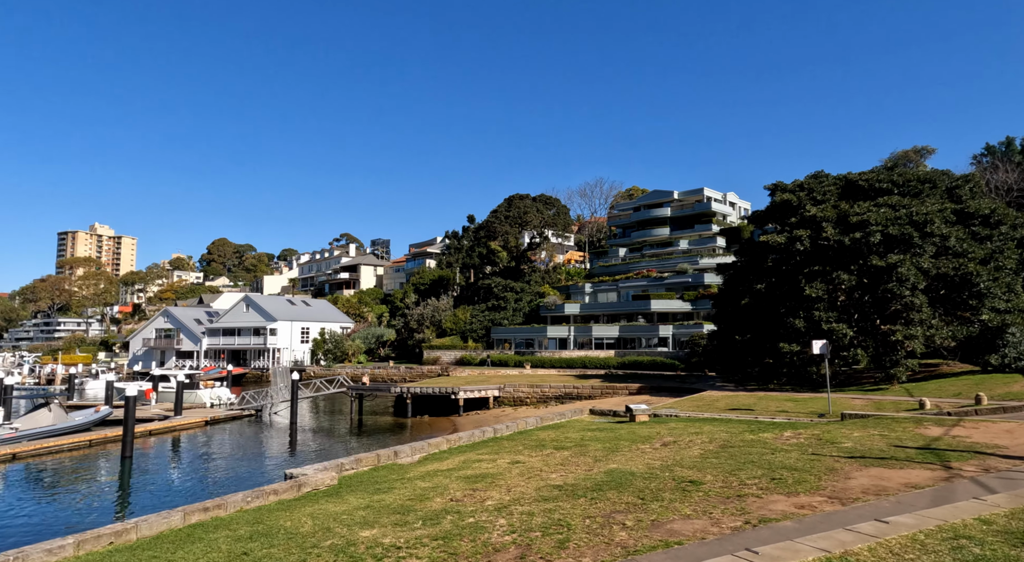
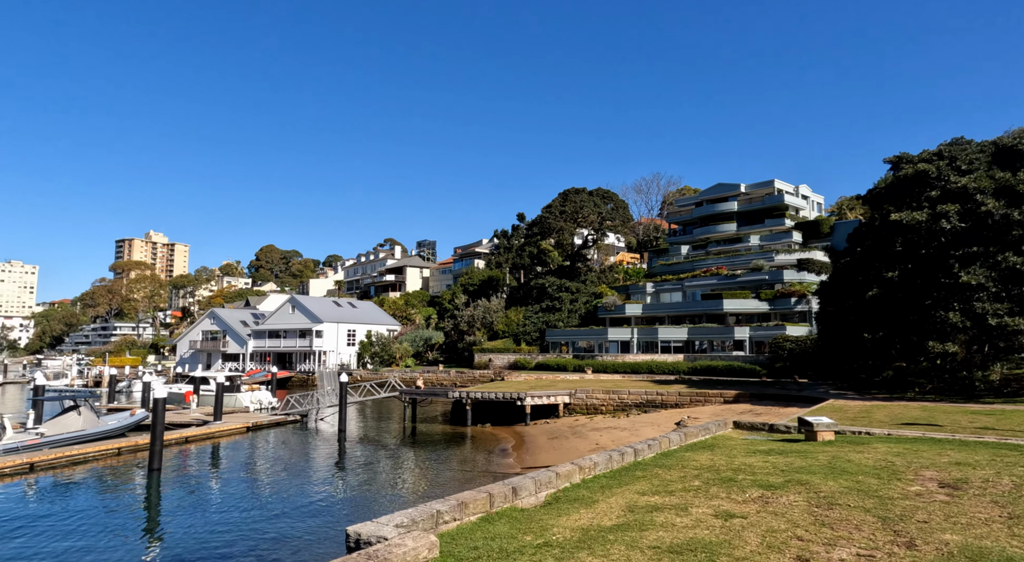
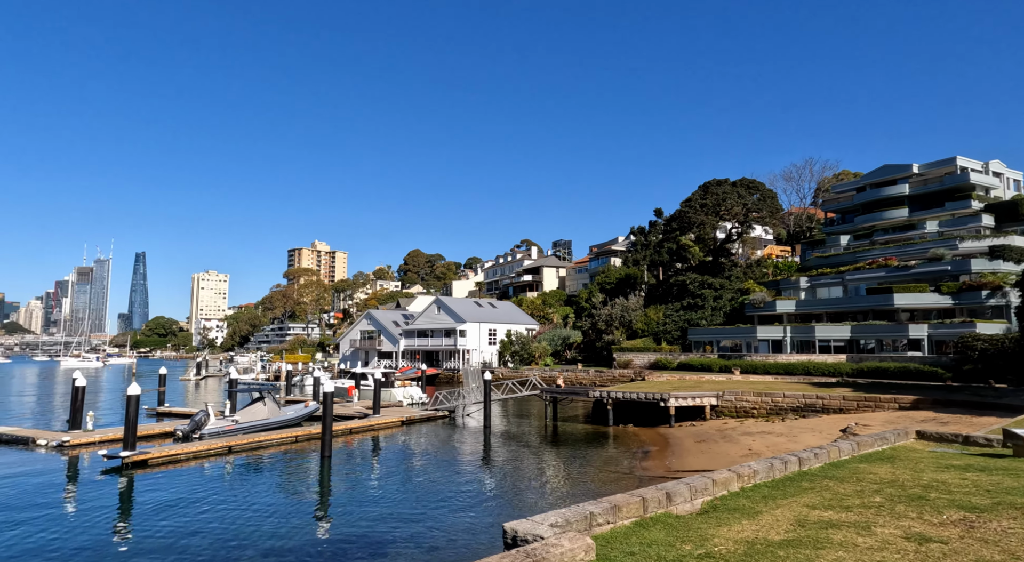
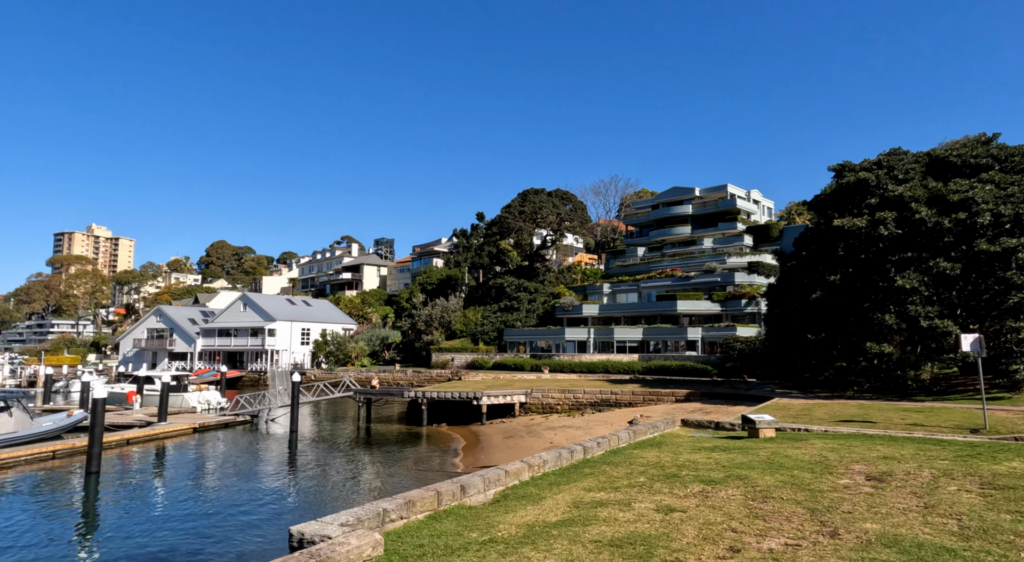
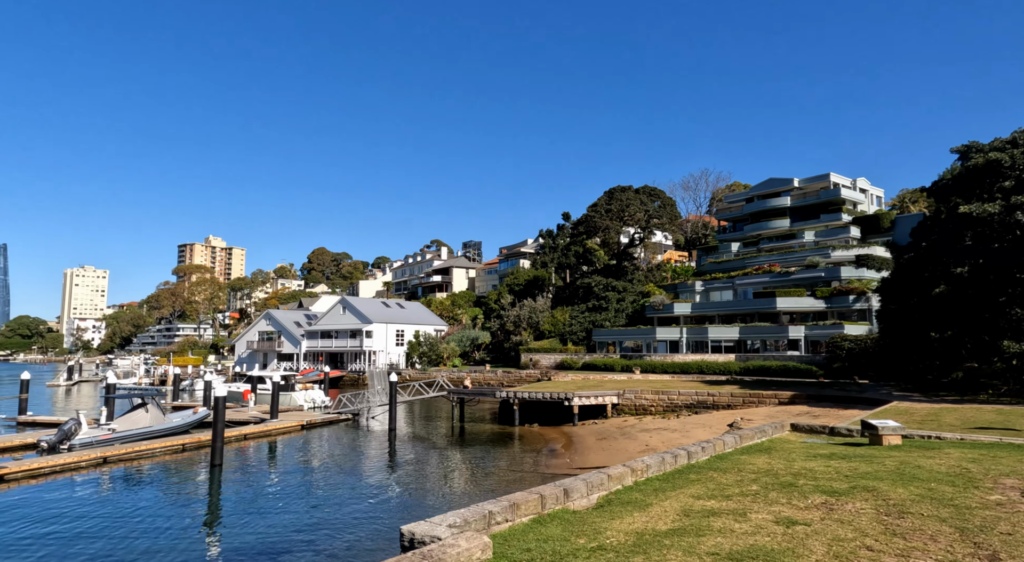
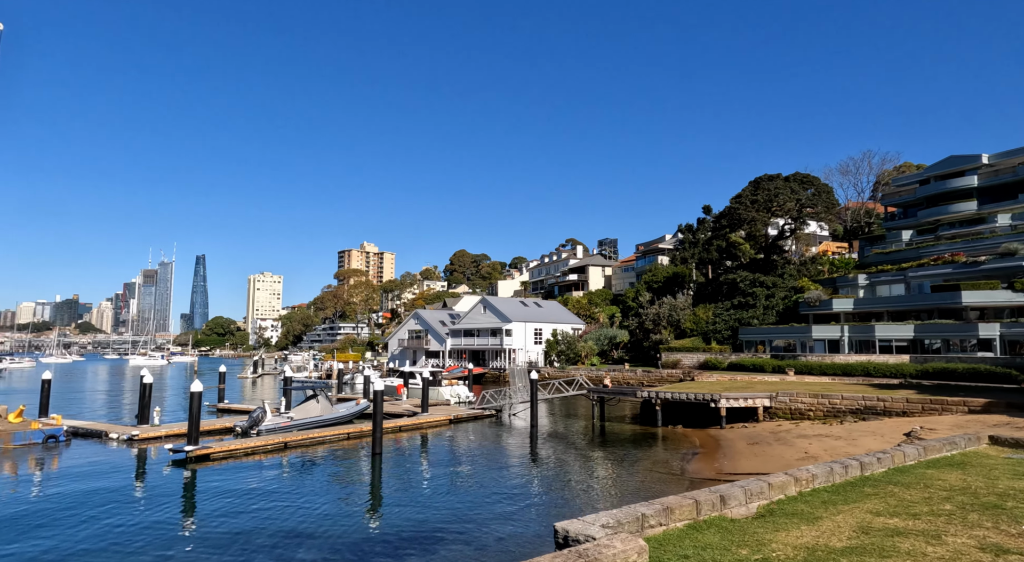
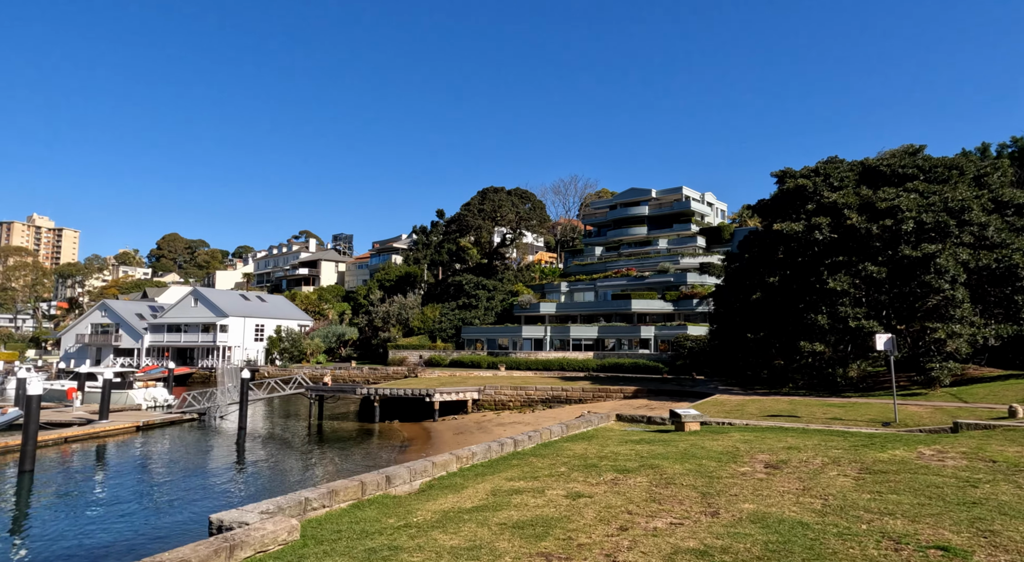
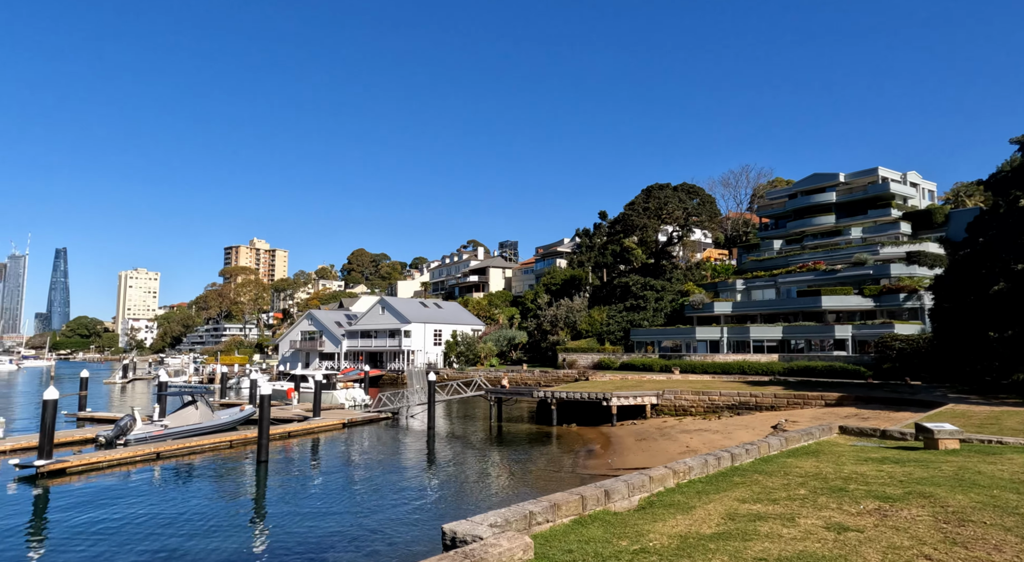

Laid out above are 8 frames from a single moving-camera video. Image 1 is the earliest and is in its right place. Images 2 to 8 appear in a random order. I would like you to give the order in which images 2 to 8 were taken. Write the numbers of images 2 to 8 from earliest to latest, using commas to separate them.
7, 4, 2, 5, 8, 3, 6
